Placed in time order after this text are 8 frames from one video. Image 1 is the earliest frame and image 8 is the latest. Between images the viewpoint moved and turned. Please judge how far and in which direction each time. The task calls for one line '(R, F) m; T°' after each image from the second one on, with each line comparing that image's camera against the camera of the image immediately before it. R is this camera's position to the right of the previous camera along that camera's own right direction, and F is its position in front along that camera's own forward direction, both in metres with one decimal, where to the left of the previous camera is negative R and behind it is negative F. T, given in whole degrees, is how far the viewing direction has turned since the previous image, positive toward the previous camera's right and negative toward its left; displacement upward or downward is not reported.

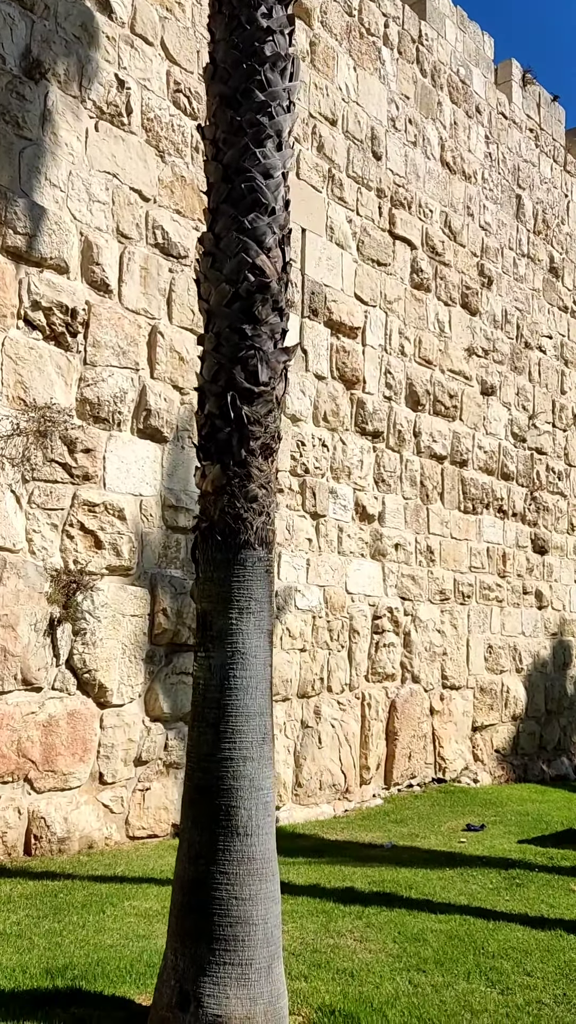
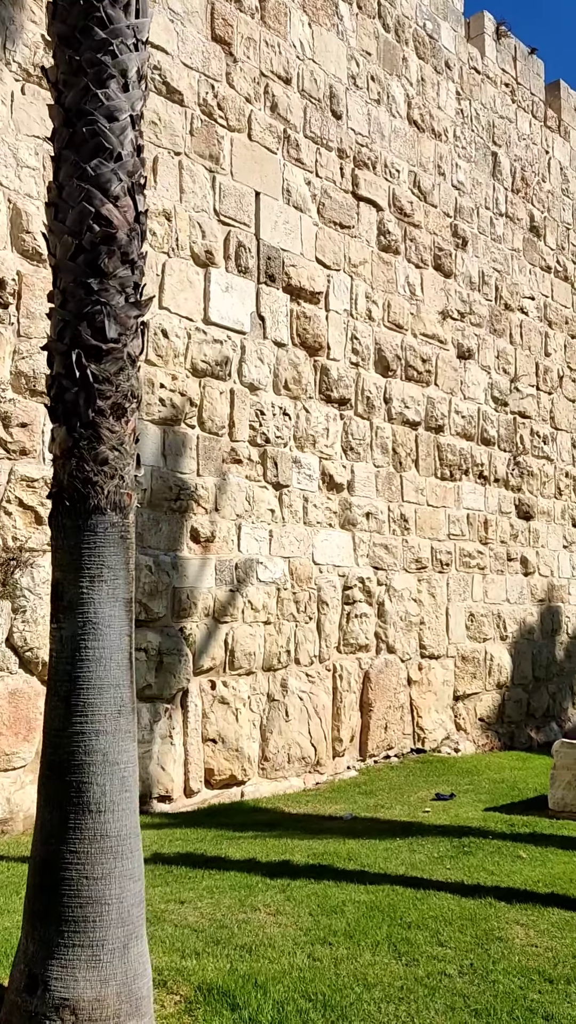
(+0.5, +0.1) m; -1°
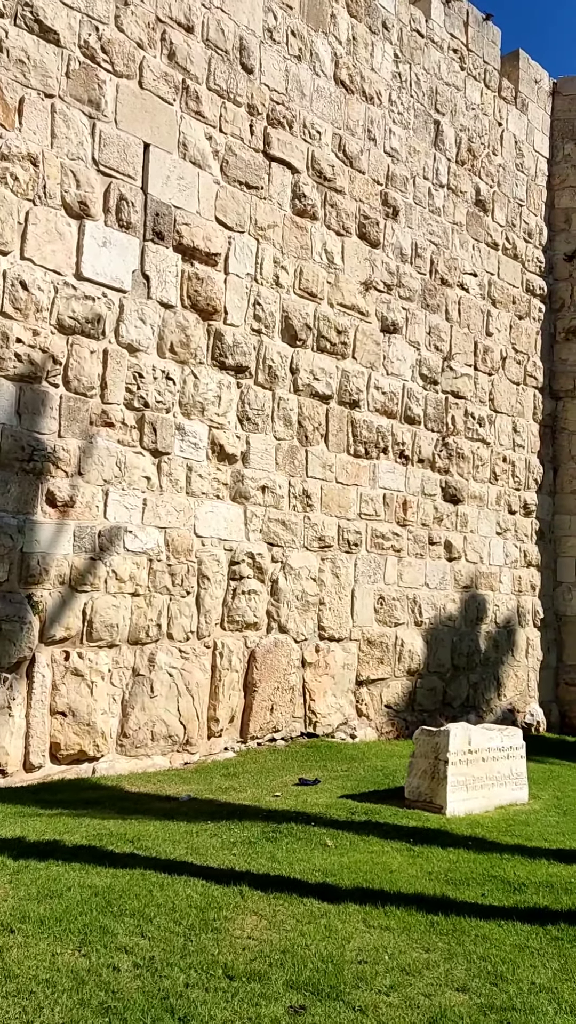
(+1.1, +0.3) m; -1°
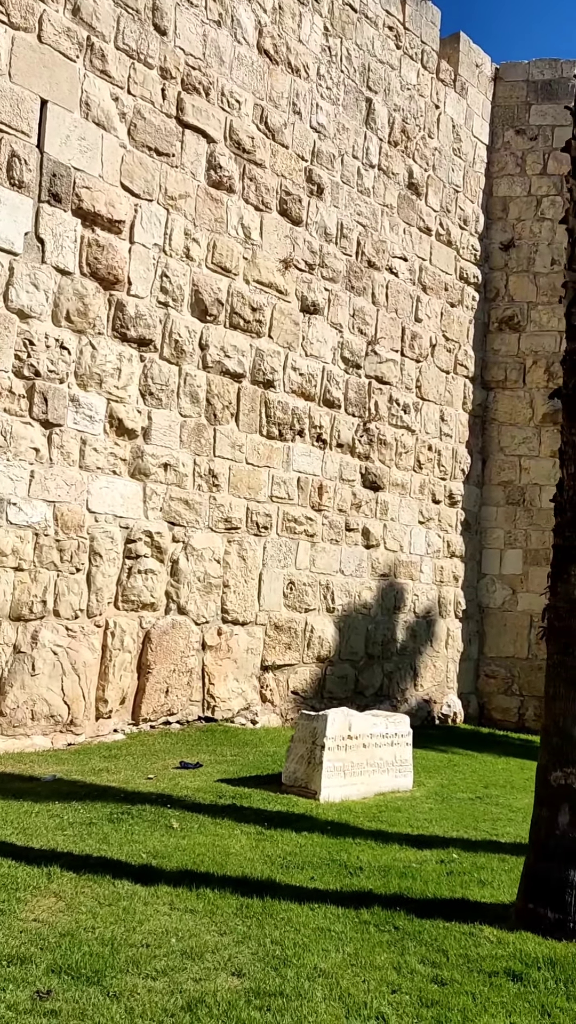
(+0.6, +0.2) m; +2°
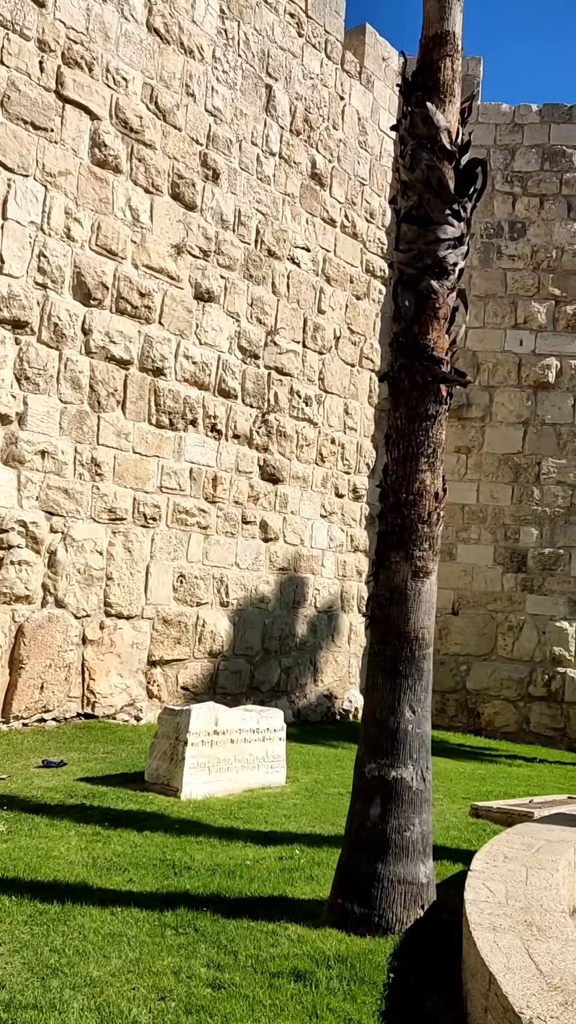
(+0.5, +0.1) m; +4°
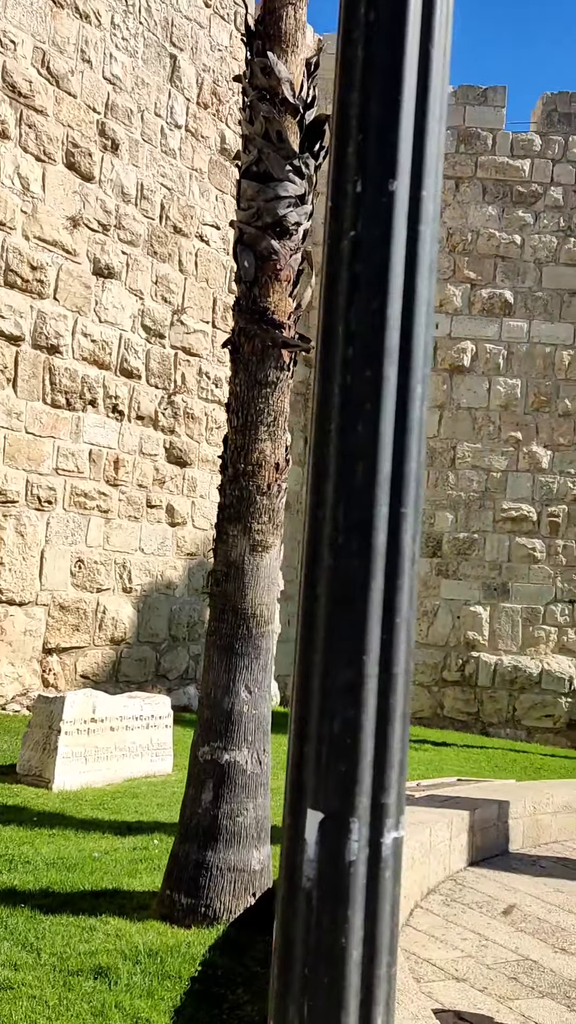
(+0.4, +0.2) m; +3°
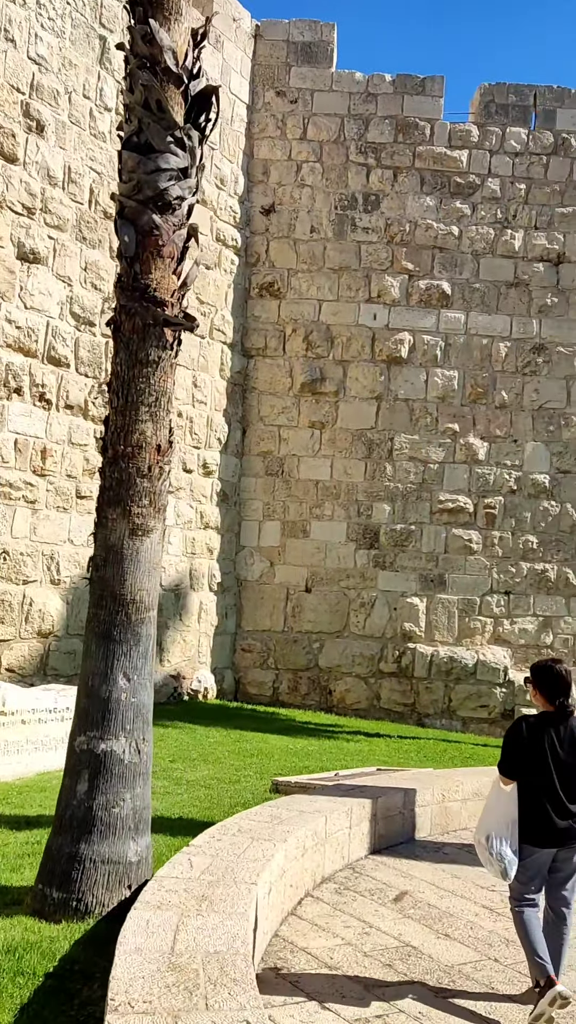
(+0.3, +0.1) m; +3°
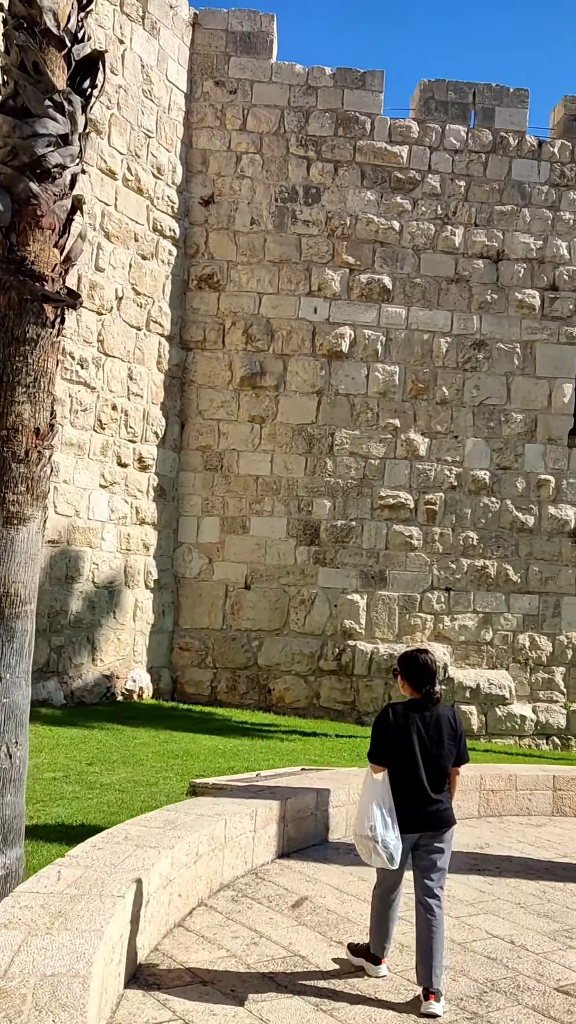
(+0.2, +0.1) m; +3°
